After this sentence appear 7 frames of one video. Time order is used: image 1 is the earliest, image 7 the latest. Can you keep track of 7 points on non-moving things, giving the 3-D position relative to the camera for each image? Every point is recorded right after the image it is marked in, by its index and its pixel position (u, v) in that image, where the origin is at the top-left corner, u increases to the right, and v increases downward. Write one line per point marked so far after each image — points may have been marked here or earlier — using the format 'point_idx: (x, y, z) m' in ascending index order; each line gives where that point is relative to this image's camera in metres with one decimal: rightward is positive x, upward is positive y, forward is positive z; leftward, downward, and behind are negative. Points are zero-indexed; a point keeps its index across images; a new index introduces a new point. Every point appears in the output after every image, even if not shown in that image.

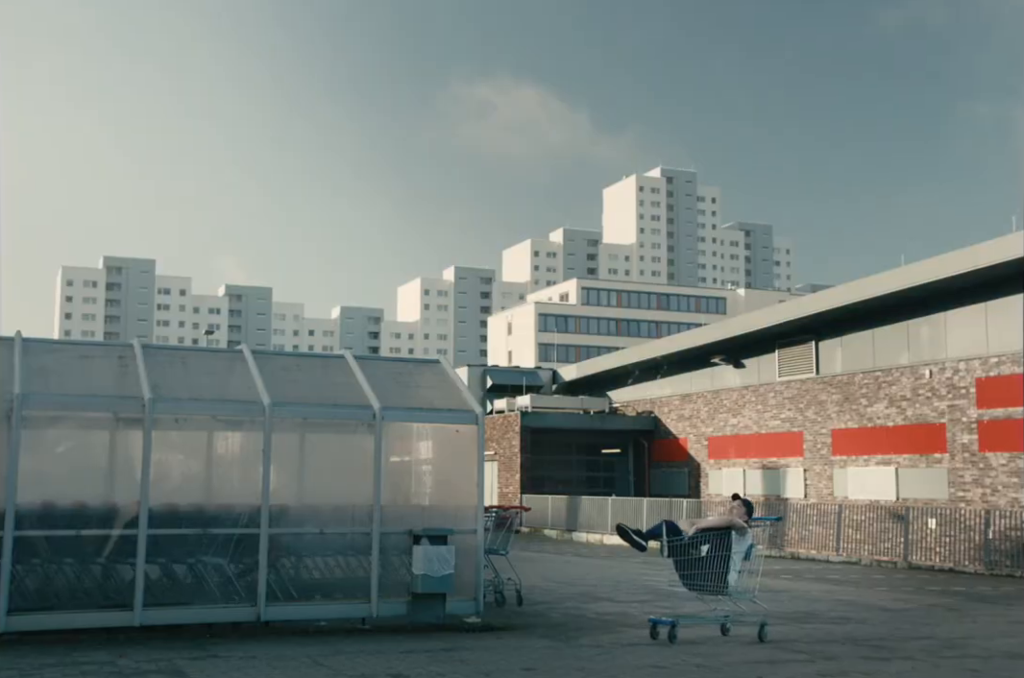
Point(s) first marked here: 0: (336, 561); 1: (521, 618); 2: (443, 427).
0: (-1.9, -2.4, +10.8) m
1: (+0.1, -3.3, +11.7) m
2: (-0.8, -1.0, +11.5) m
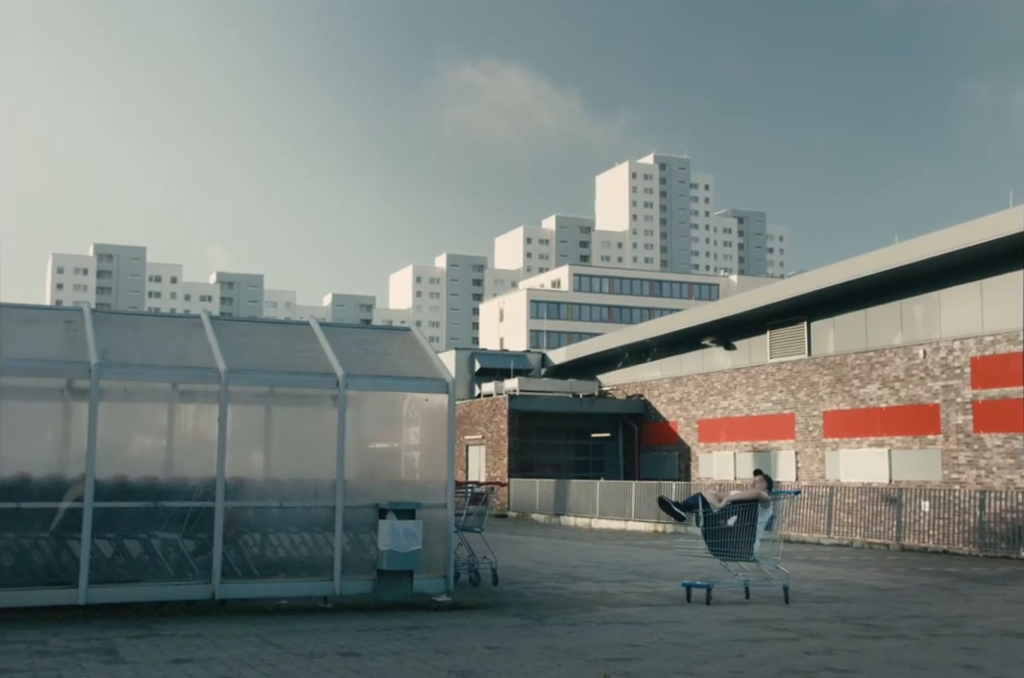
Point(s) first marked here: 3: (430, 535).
0: (-2.2, -2.0, +10.2) m
1: (-0.2, -2.9, +11.2) m
2: (-1.1, -0.6, +10.9) m
3: (-0.9, -2.1, +10.6) m
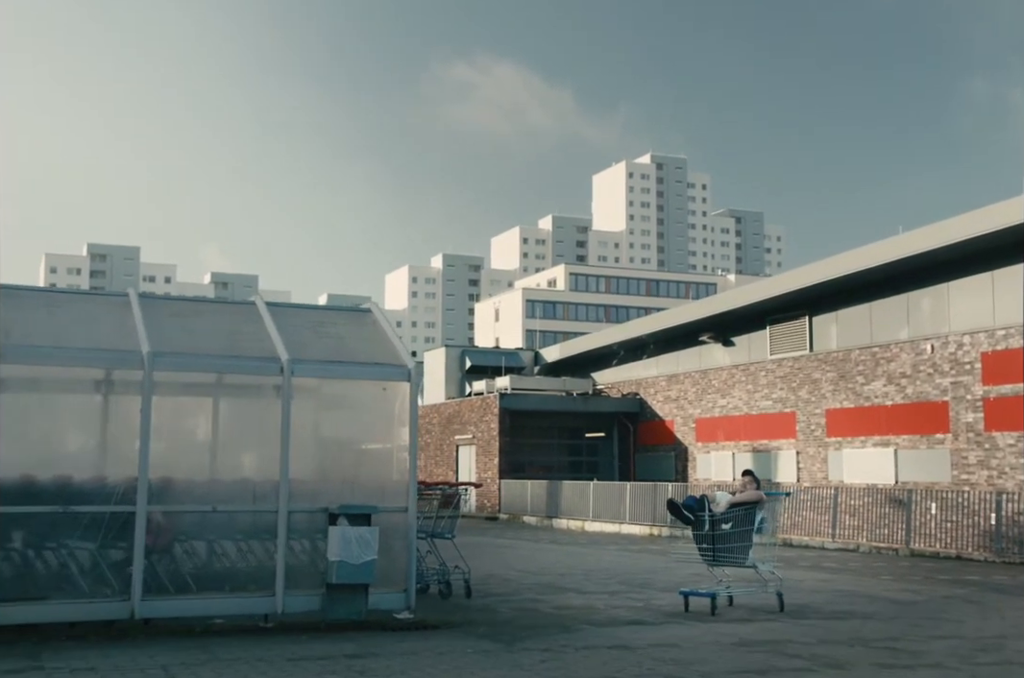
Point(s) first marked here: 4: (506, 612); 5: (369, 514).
0: (-2.4, -1.8, +8.9) m
1: (-0.5, -2.7, +9.9) m
2: (-1.4, -0.4, +9.6) m
3: (-1.1, -1.9, +9.2) m
4: (-0.1, -2.7, +9.9) m
5: (-1.3, -1.6, +8.9) m
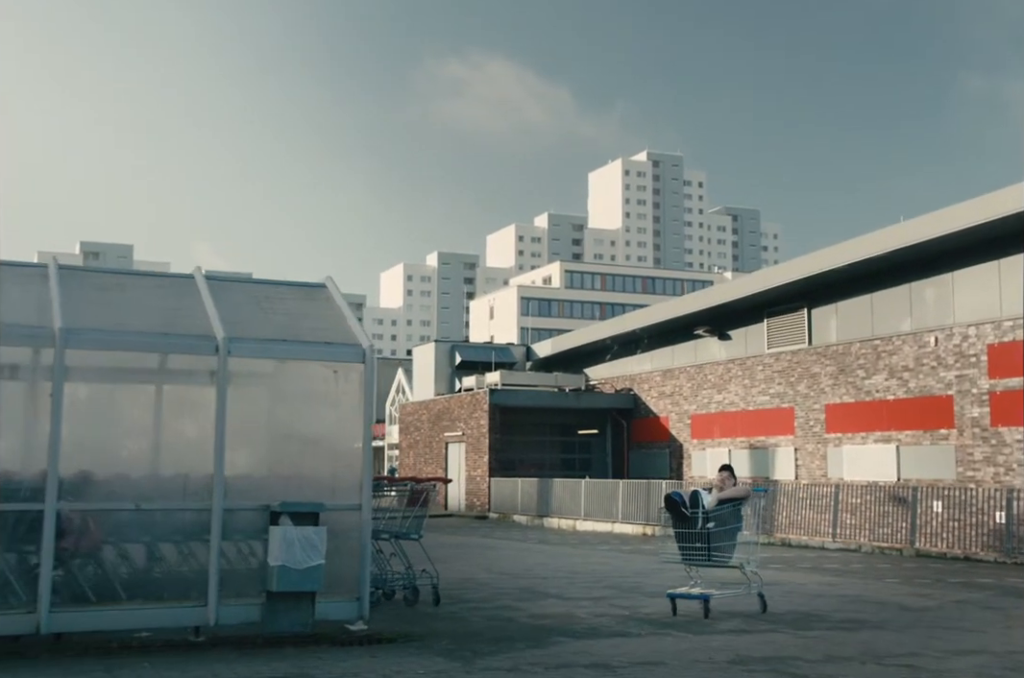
0: (-2.7, -1.6, +7.8) m
1: (-0.7, -2.5, +8.8) m
2: (-1.7, -0.2, +8.5) m
3: (-1.4, -1.7, +8.2) m
4: (-0.3, -2.5, +8.9) m
5: (-1.5, -1.4, +7.8) m
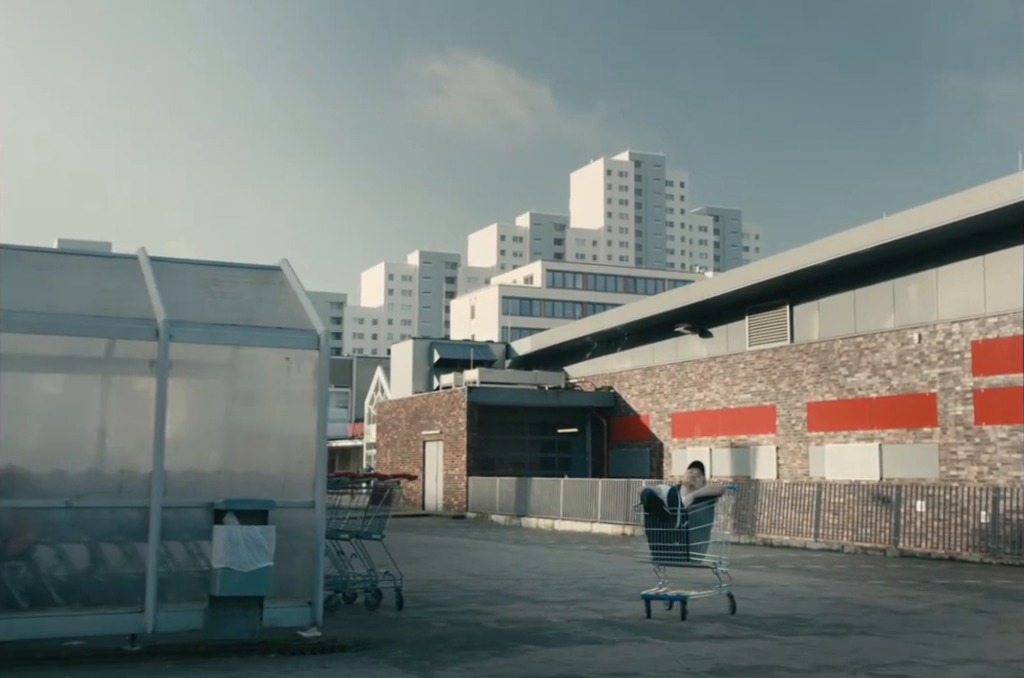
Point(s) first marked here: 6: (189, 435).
0: (-3.0, -1.5, +7.2) m
1: (-1.0, -2.4, +8.2) m
2: (-1.9, -0.1, +7.9) m
3: (-1.7, -1.6, +7.6) m
4: (-0.6, -2.4, +8.3) m
5: (-1.8, -1.2, +7.2) m
6: (-2.4, -0.7, +7.5) m
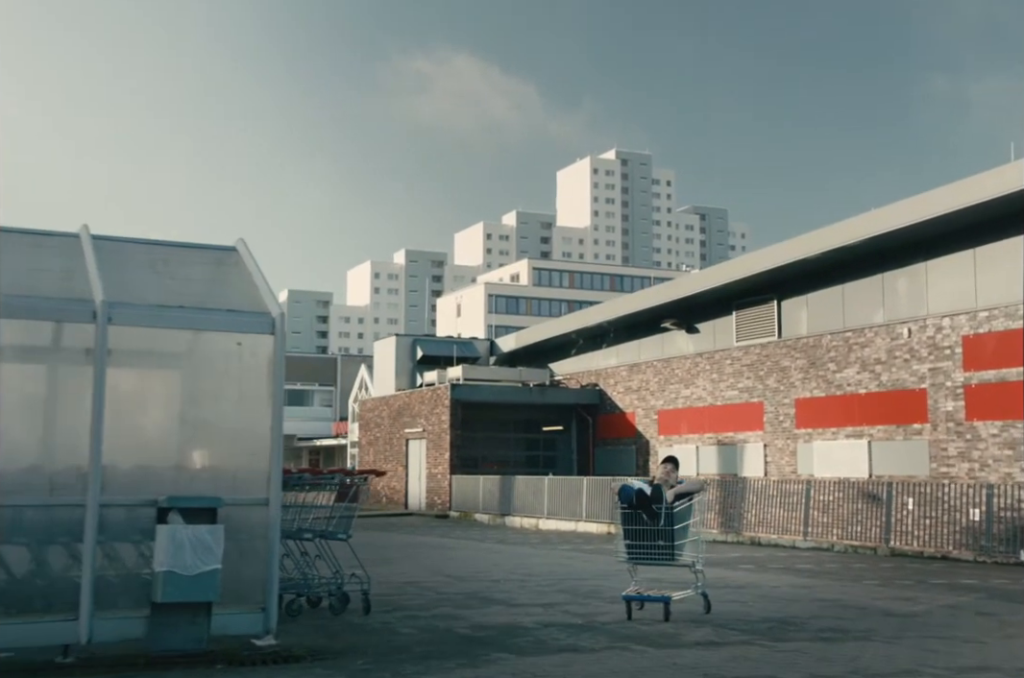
0: (-3.2, -1.4, +6.6) m
1: (-1.2, -2.3, +7.7) m
2: (-2.1, 0.0, +7.3) m
3: (-1.9, -1.4, +7.0) m
4: (-0.8, -2.3, +7.7) m
5: (-2.0, -1.1, +6.6) m
6: (-2.6, -0.6, +6.9) m
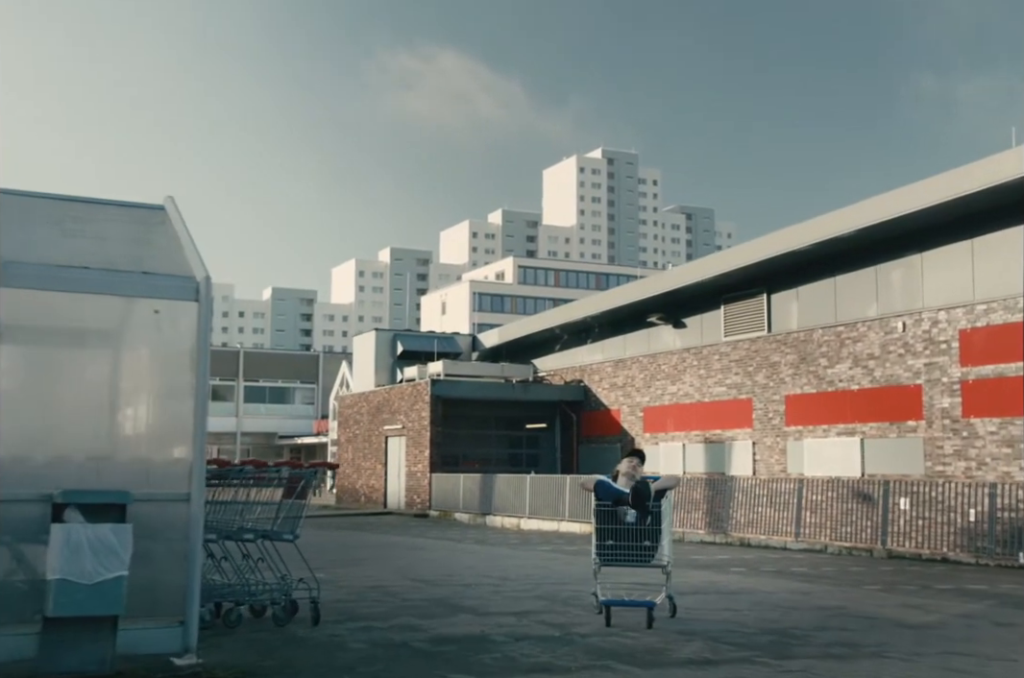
0: (-3.4, -1.2, +5.6) m
1: (-1.5, -2.1, +6.6) m
2: (-2.3, +0.2, +6.3) m
3: (-2.1, -1.3, +6.0) m
4: (-1.1, -2.1, +6.7) m
5: (-2.2, -0.9, +5.6) m
6: (-2.8, -0.4, +5.9) m
